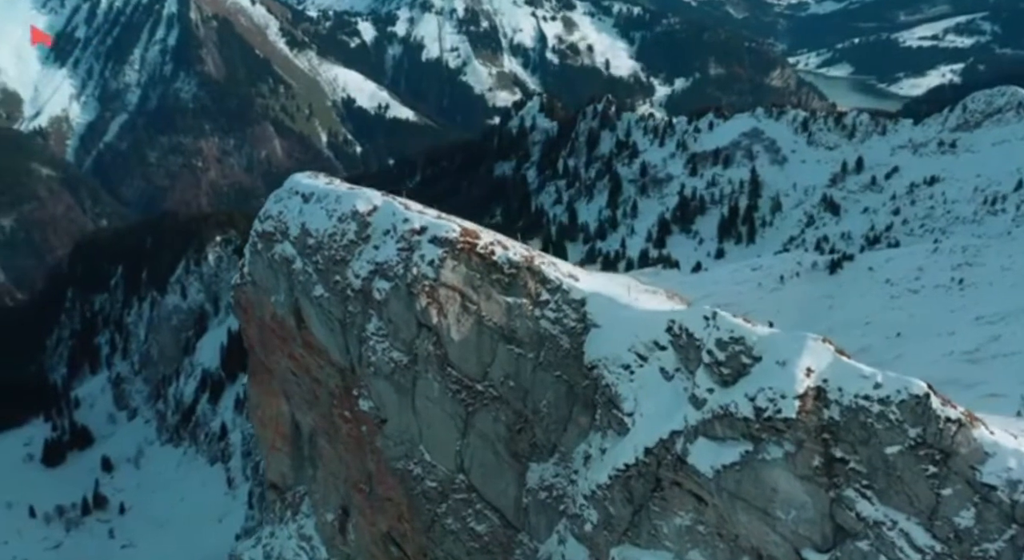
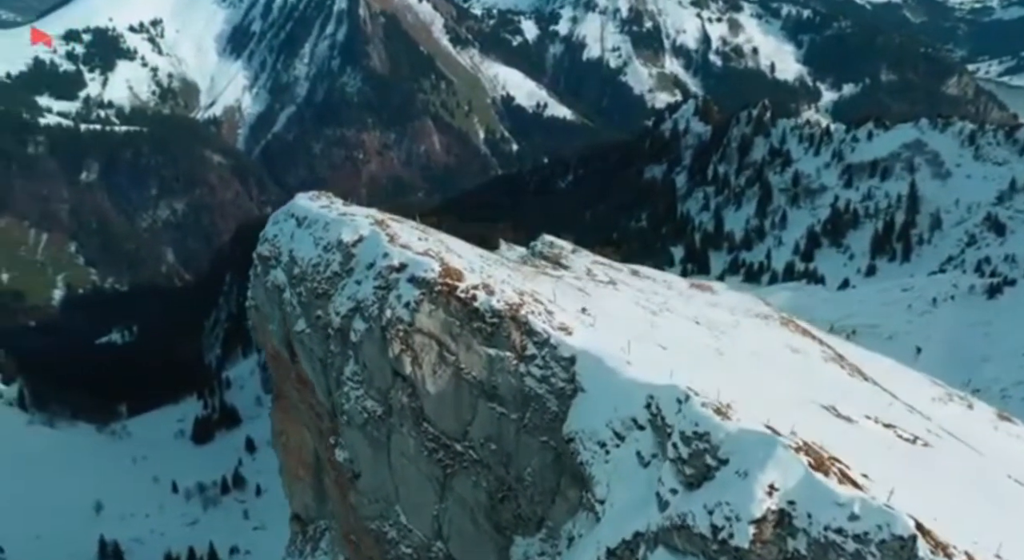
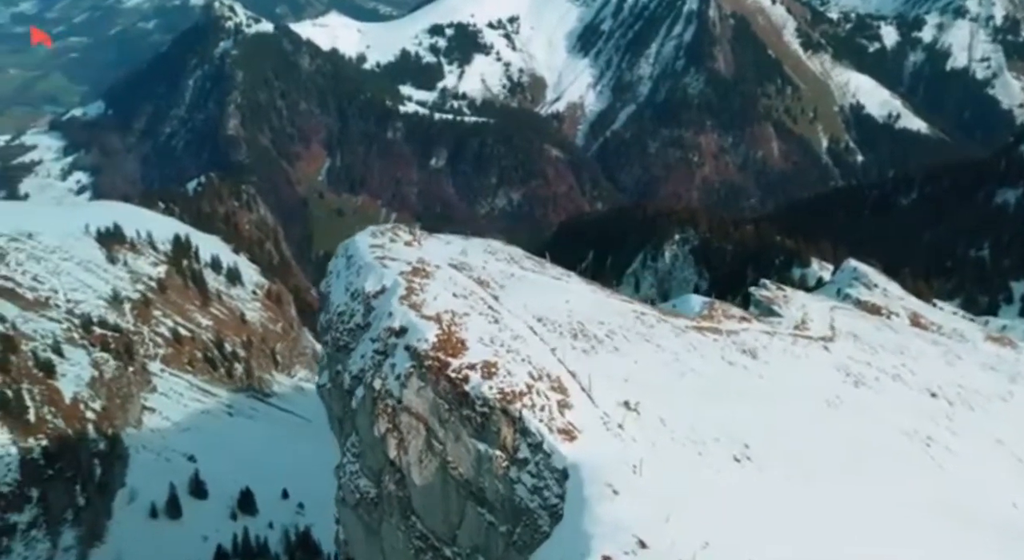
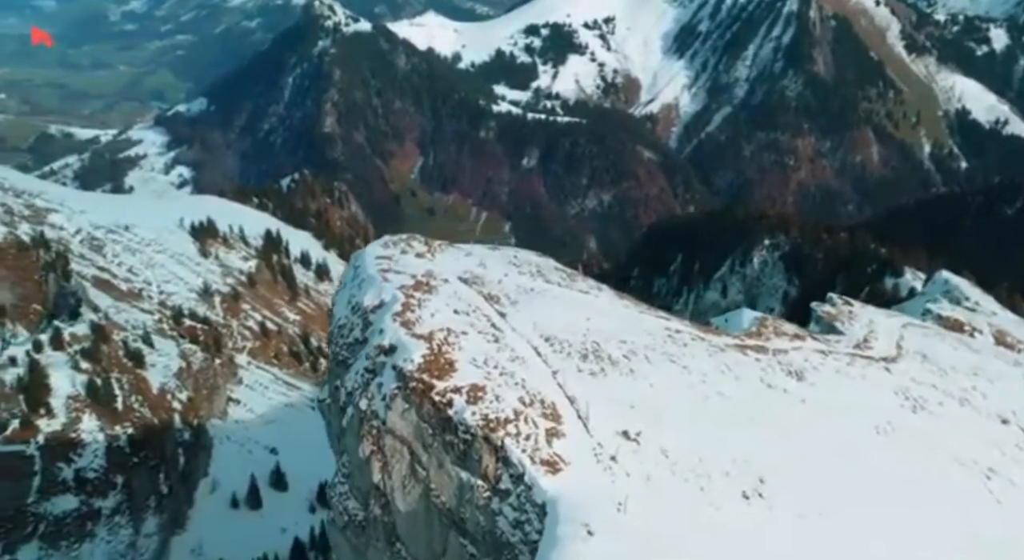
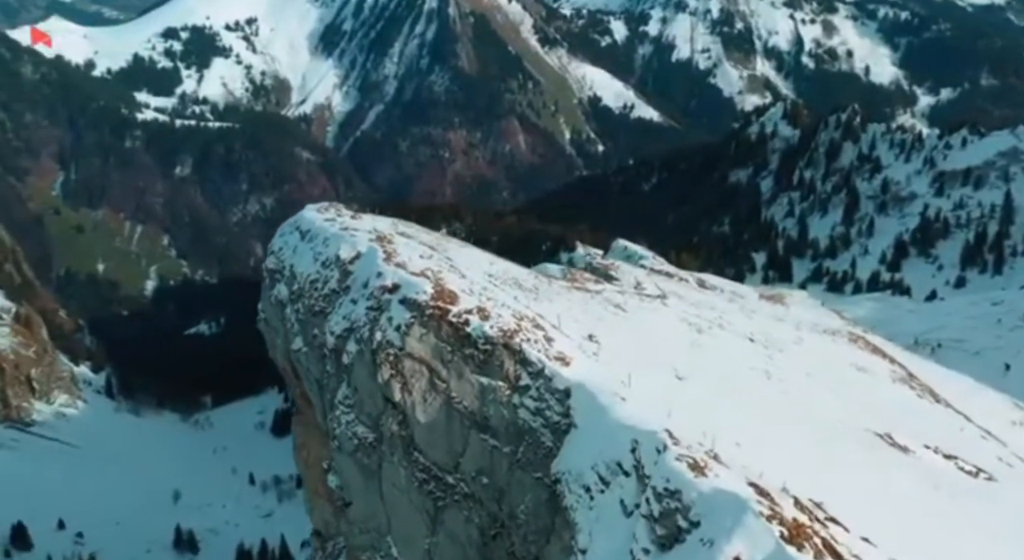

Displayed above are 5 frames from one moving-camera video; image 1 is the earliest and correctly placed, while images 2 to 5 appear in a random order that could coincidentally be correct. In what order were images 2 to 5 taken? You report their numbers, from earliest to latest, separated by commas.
2, 5, 3, 4
